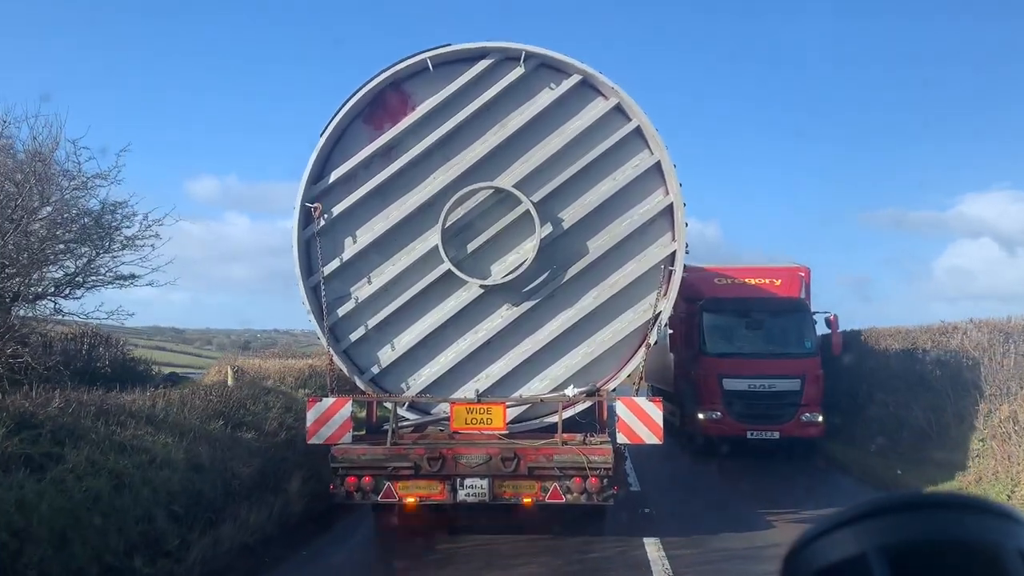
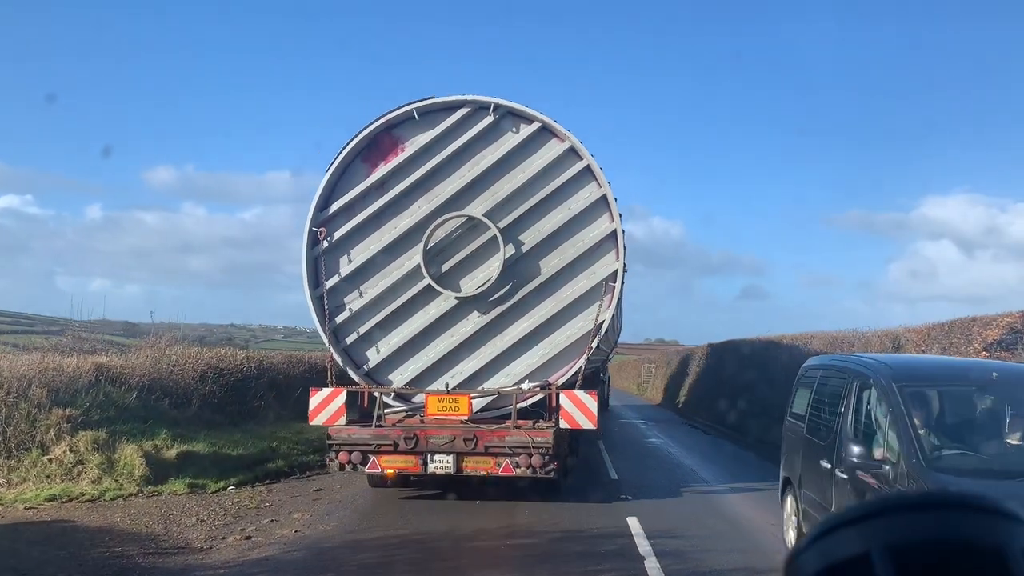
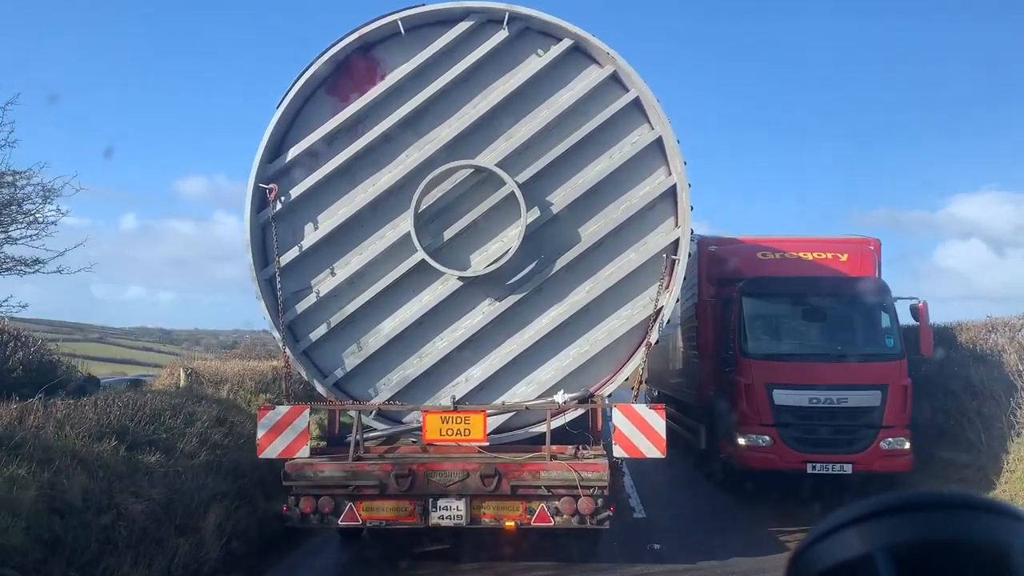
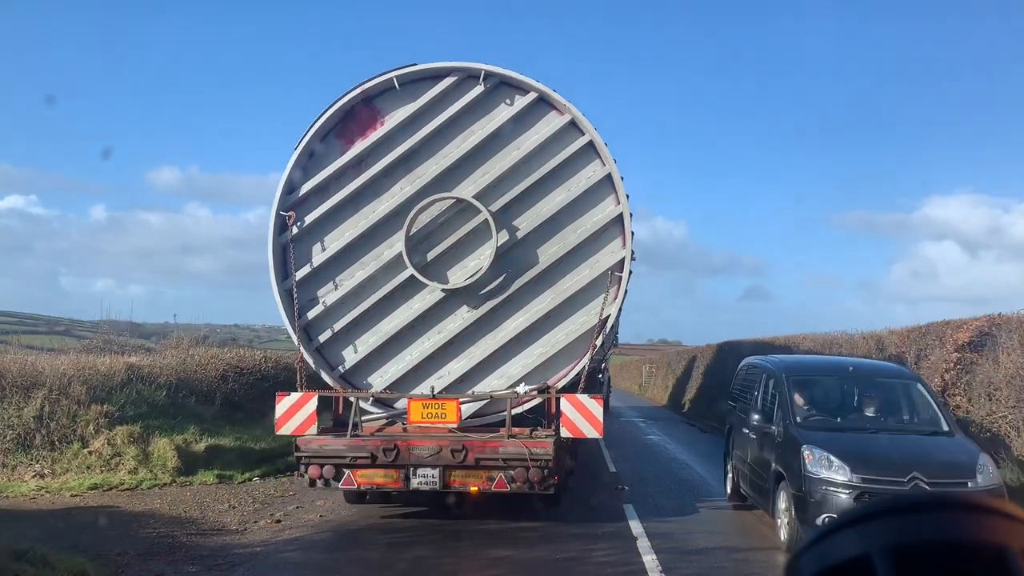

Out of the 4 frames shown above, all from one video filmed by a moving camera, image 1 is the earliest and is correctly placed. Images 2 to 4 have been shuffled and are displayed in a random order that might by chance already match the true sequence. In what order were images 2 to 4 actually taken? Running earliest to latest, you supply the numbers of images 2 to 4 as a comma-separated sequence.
3, 4, 2
